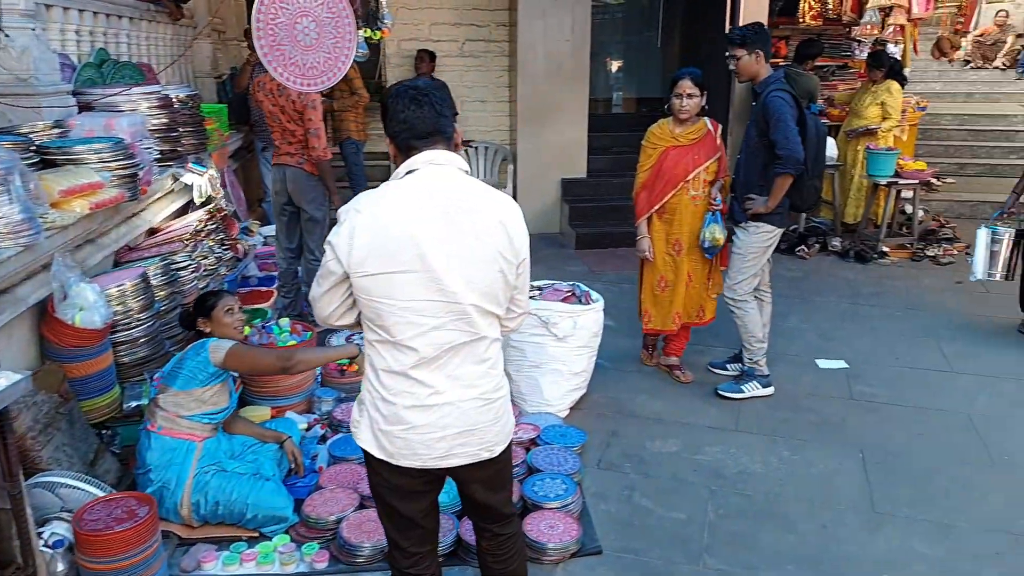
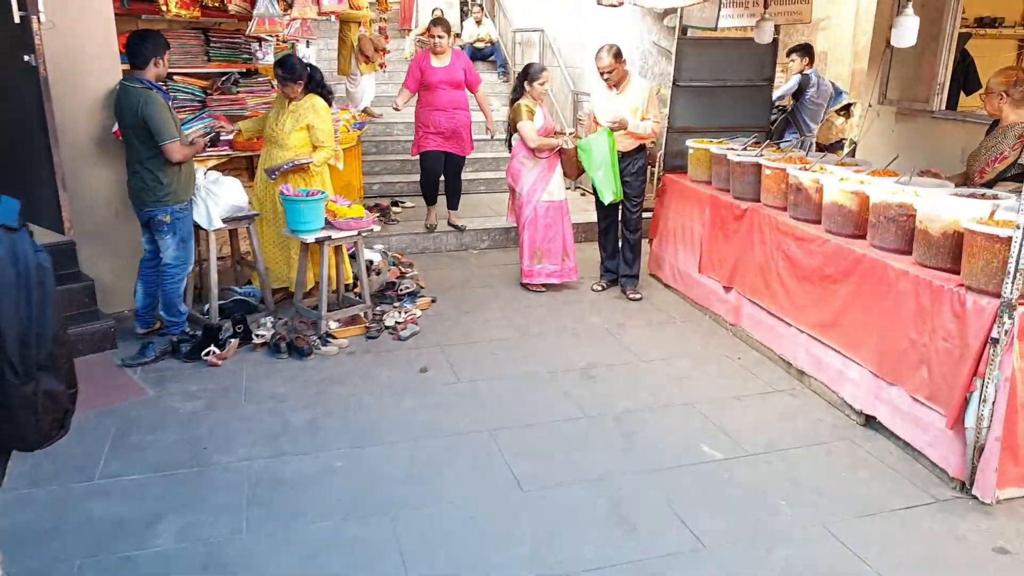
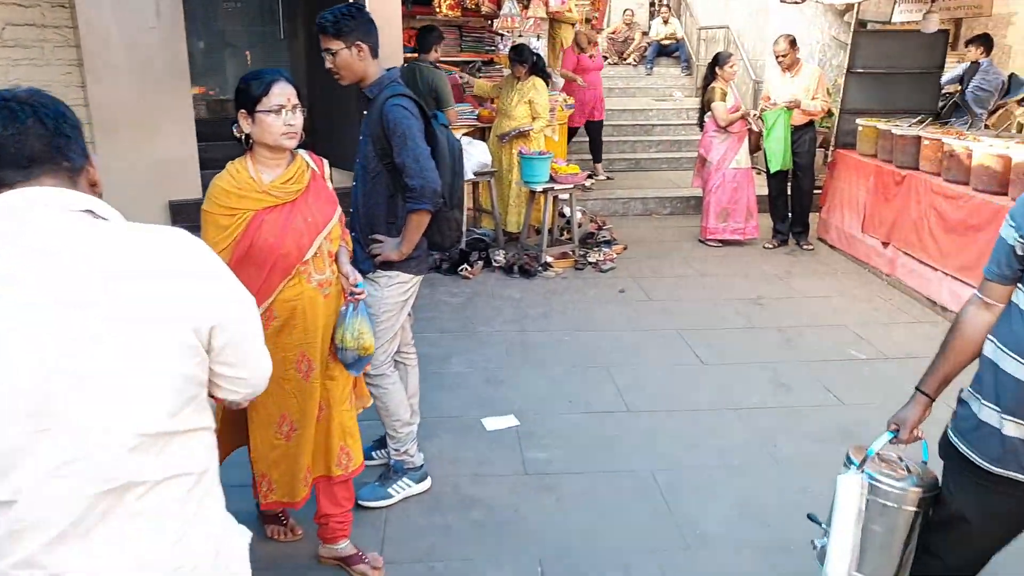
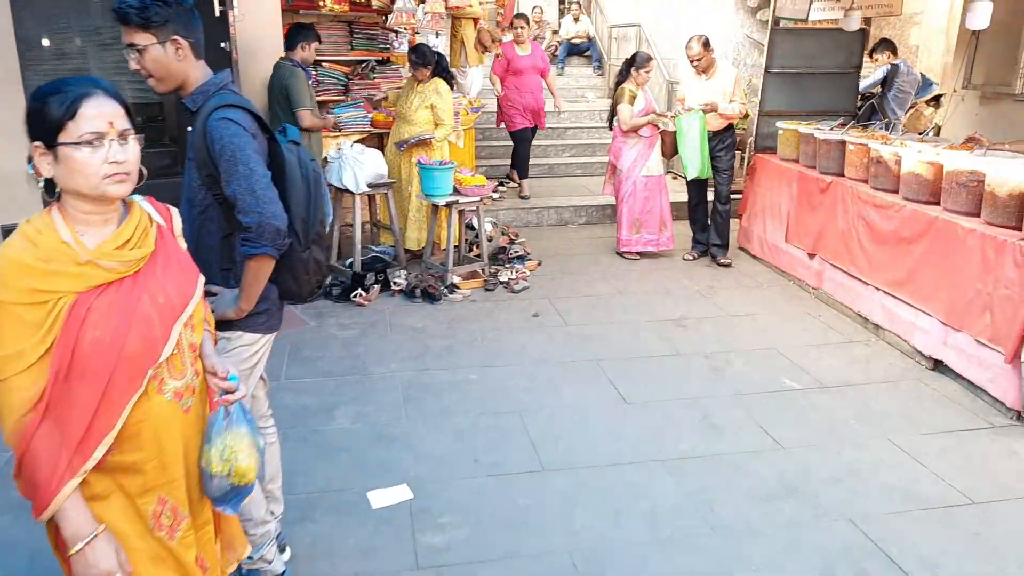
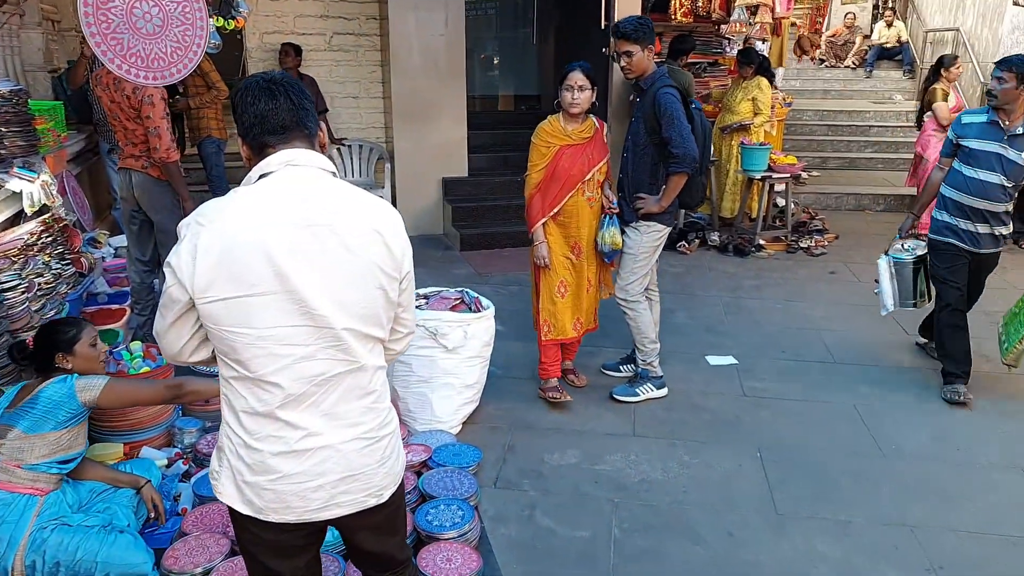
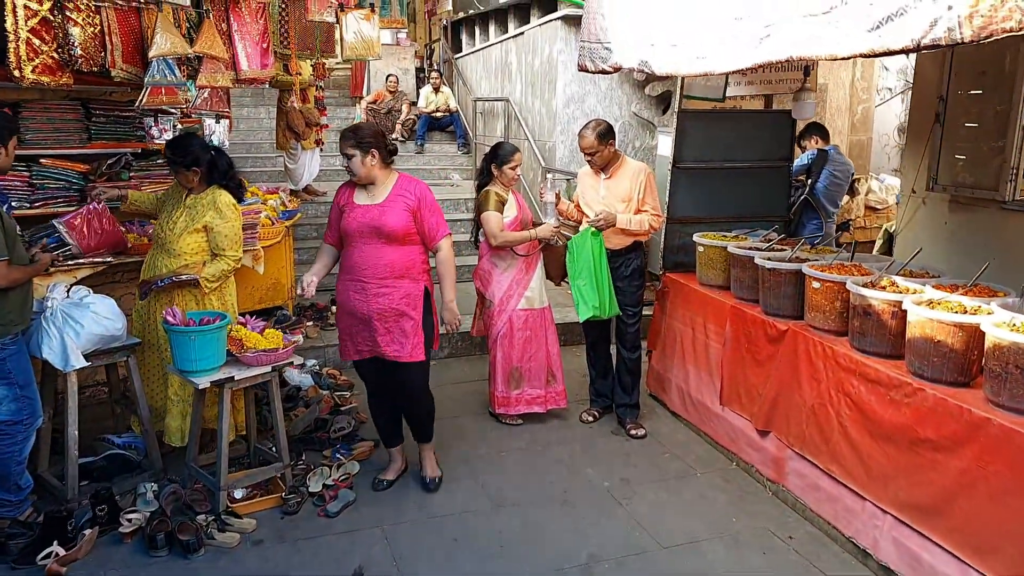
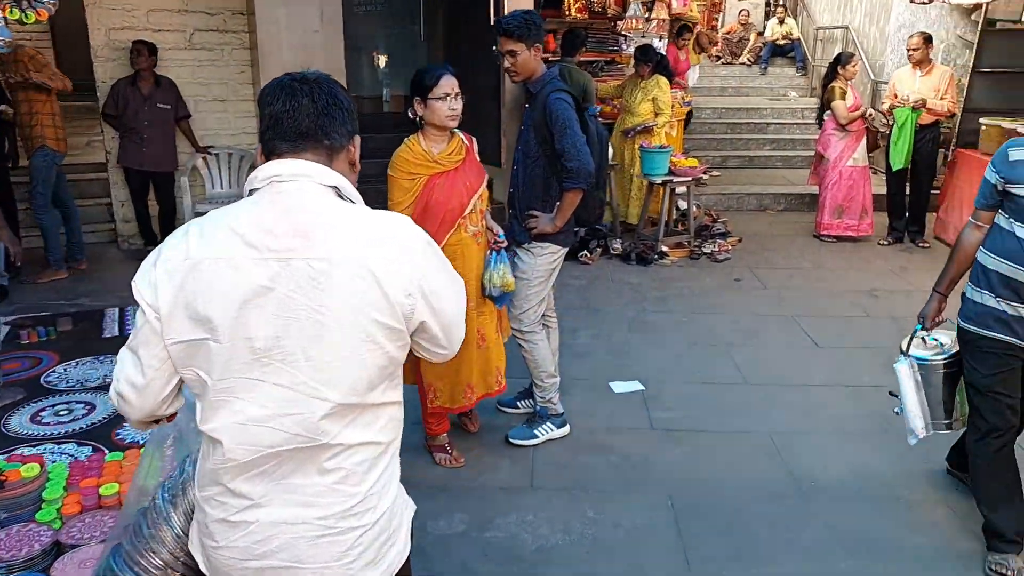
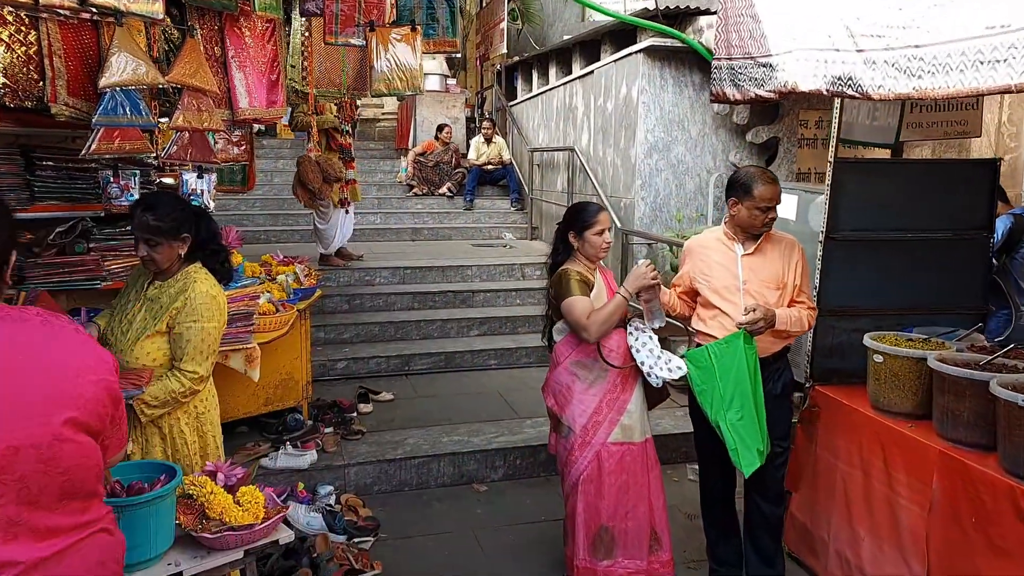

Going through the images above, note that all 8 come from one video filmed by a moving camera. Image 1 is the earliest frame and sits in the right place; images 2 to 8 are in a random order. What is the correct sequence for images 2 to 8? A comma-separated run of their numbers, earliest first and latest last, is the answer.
5, 7, 3, 4, 2, 6, 8
